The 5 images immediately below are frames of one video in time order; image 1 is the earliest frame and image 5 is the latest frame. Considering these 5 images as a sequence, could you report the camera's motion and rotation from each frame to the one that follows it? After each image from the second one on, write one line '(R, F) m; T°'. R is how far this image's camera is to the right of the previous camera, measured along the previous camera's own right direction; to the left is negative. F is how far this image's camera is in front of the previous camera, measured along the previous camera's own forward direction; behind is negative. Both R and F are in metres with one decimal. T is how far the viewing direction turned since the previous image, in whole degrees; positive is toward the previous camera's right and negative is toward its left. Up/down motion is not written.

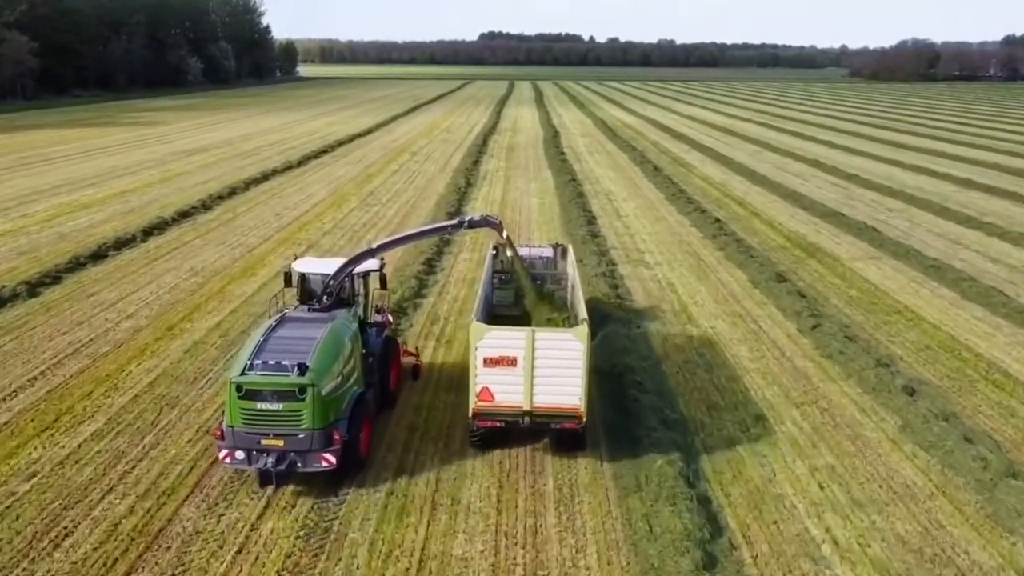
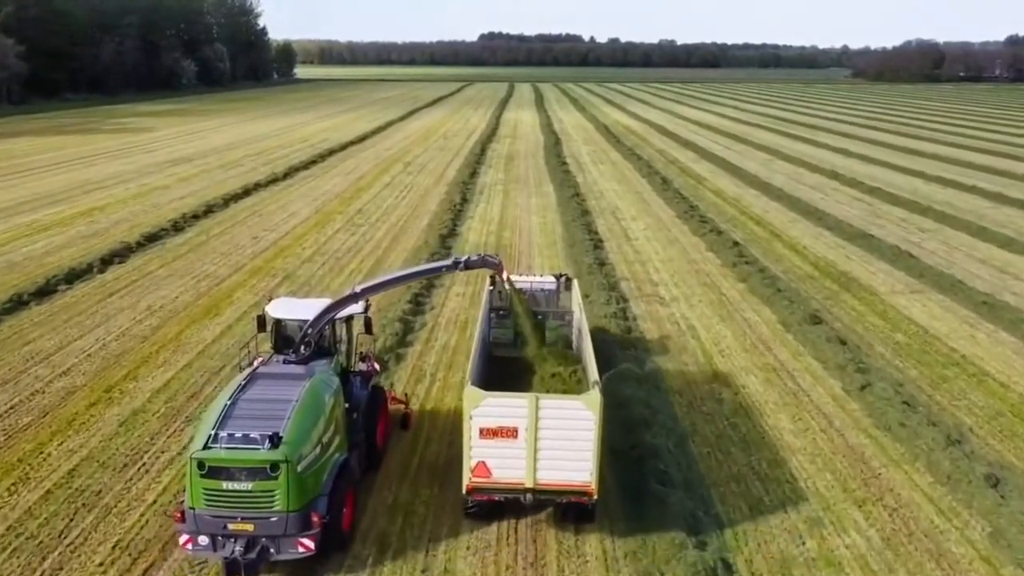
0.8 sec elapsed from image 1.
(0.0, +2.2) m; 0°
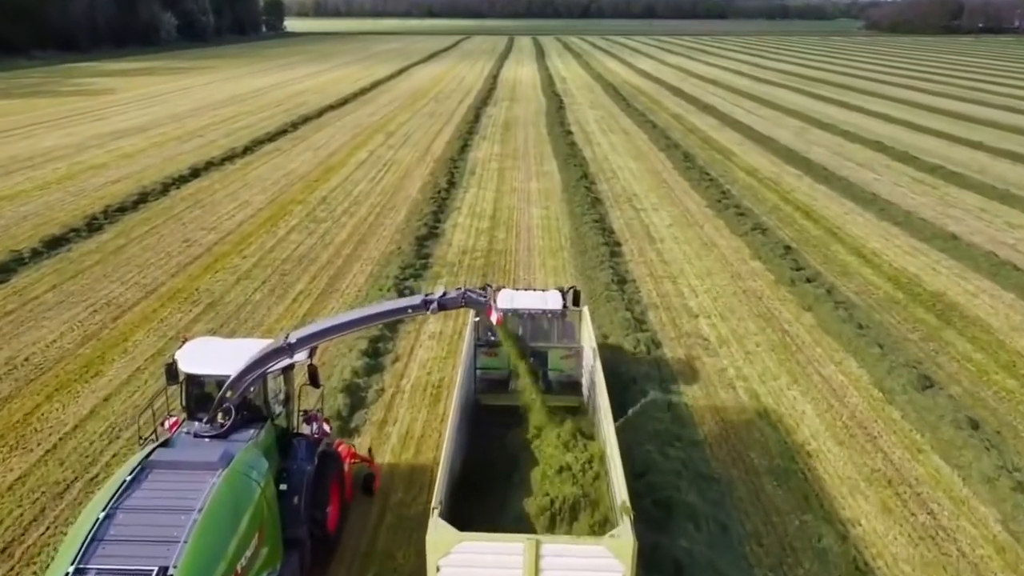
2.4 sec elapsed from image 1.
(+0.1, +4.7) m; 0°
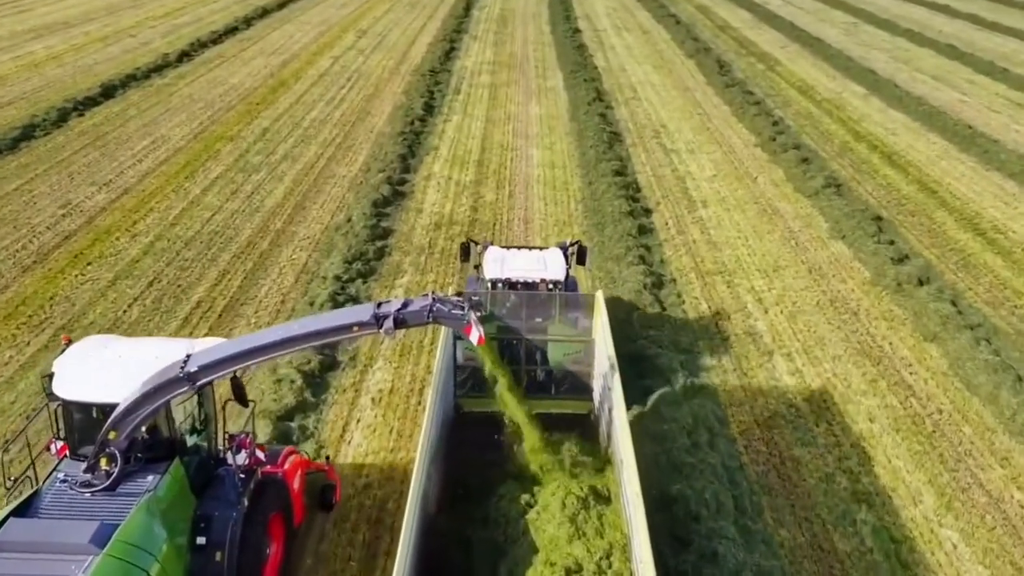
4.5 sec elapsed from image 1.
(+0.1, +4.9) m; 0°
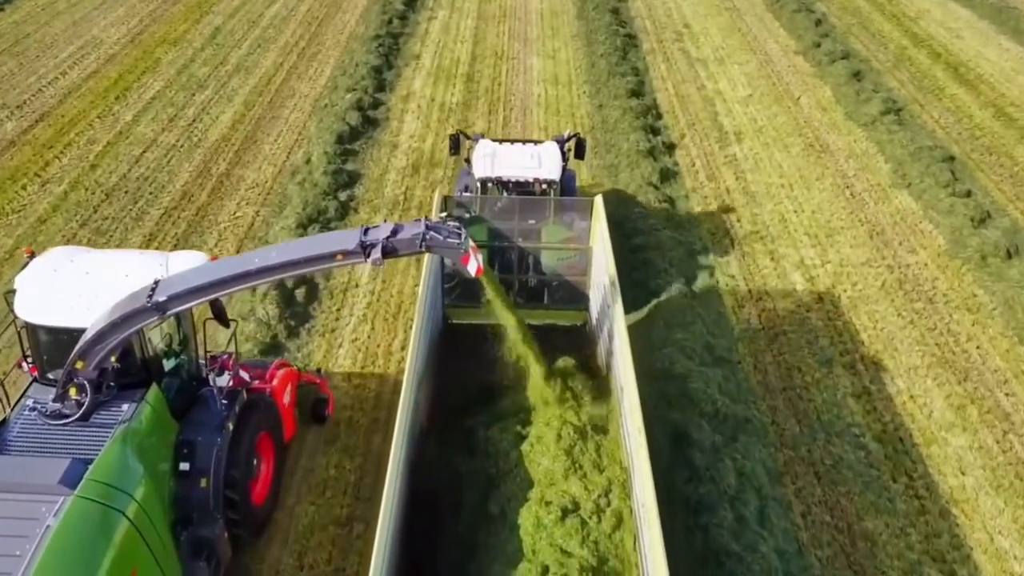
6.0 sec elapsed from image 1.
(+0.1, +2.3) m; 0°
